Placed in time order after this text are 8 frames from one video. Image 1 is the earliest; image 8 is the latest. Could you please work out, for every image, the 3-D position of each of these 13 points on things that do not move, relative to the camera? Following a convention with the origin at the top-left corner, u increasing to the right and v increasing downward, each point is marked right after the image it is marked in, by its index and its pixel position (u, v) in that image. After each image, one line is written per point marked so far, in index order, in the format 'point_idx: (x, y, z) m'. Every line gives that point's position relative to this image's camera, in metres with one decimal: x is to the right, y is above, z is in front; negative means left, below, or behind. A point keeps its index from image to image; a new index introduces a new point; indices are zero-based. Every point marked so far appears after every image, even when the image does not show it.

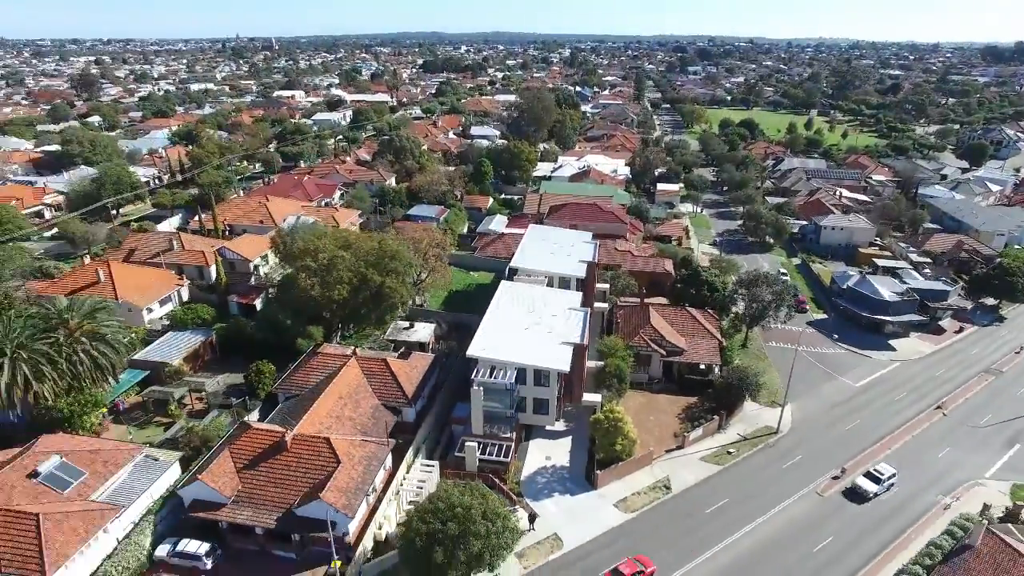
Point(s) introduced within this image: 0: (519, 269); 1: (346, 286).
0: (+0.2, +0.5, +17.7) m
1: (-3.4, +0.1, +14.3) m
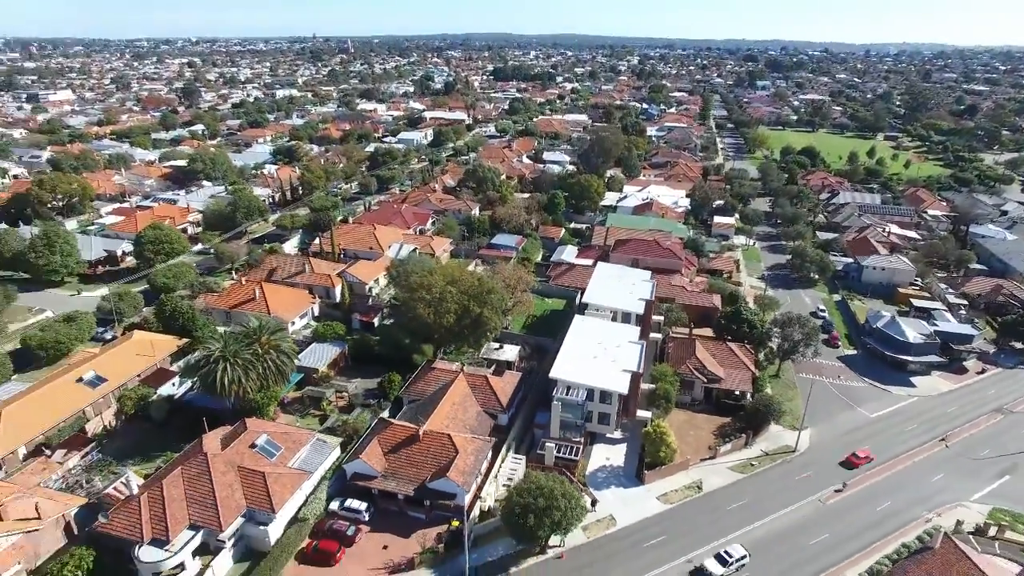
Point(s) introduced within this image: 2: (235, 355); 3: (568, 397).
0: (+2.4, -0.5, +21.5) m
1: (-1.5, -0.7, +18.5) m
2: (-6.3, -1.6, +15.9) m
3: (+1.3, -2.6, +16.6) m
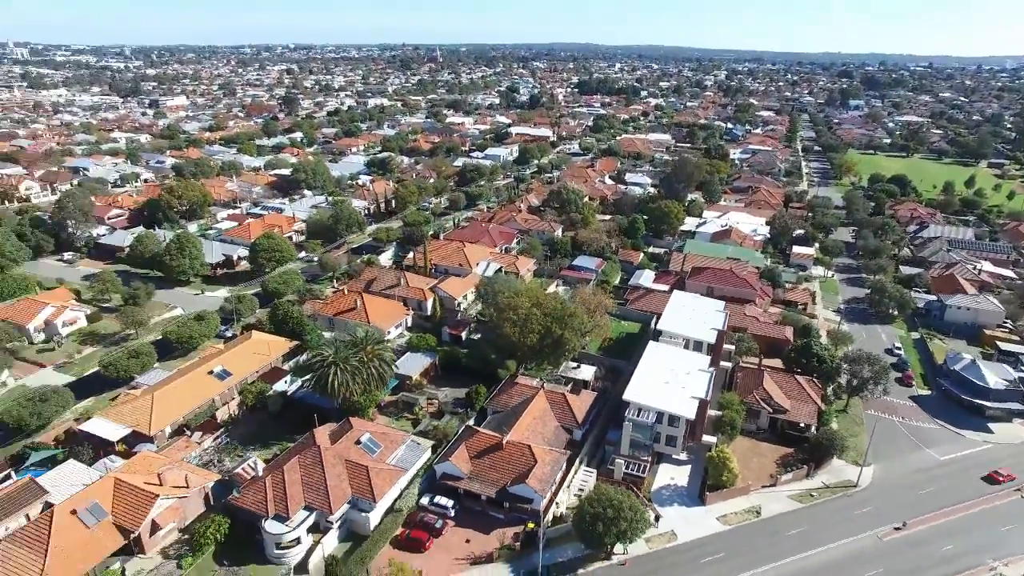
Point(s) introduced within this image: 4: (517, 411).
0: (+4.9, -1.4, +22.8) m
1: (+0.7, -1.3, +20.2) m
2: (-4.3, -1.9, +18.1) m
3: (+3.2, -3.3, +18.0) m
4: (+0.1, -3.2, +18.5) m
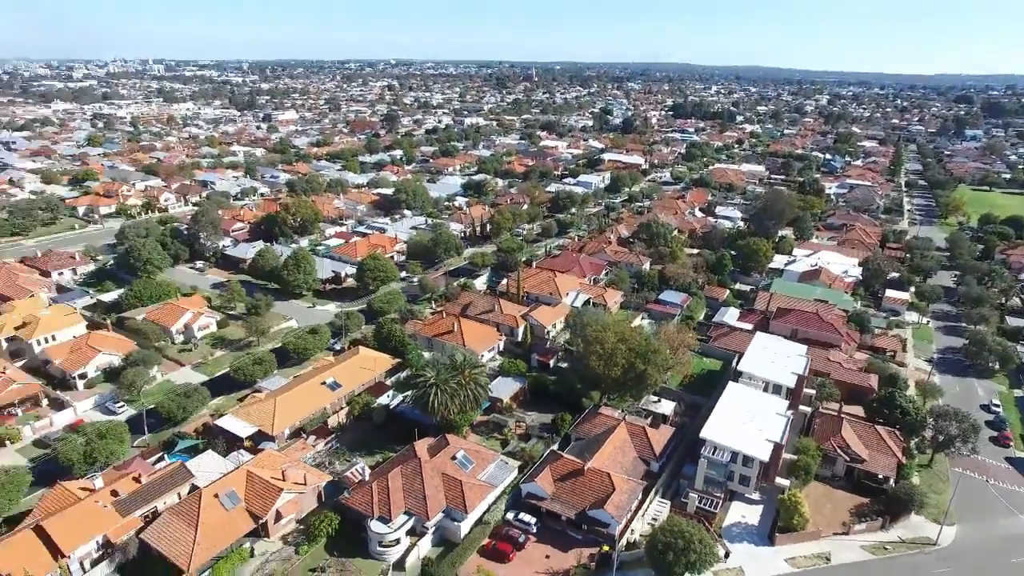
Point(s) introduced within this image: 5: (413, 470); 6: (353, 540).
0: (+7.8, -2.8, +23.6) m
1: (+3.3, -2.4, +21.5) m
2: (-2.0, -2.7, +20.0) m
3: (+5.4, -4.5, +19.0) m
4: (+2.4, -4.3, +19.8) m
5: (-2.5, -4.6, +17.6) m
6: (-3.8, -6.0, +16.8) m
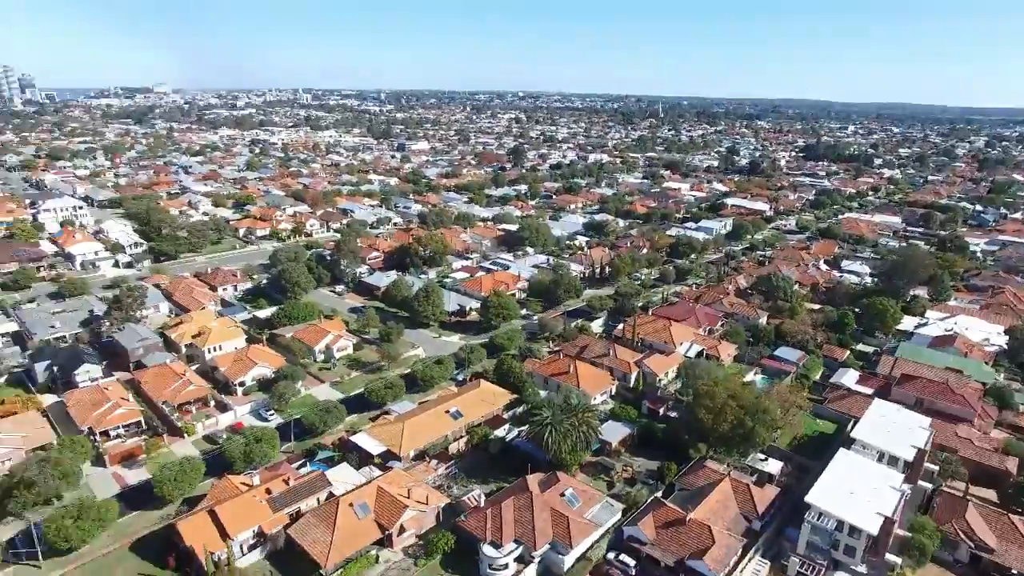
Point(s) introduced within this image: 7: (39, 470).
0: (+11.5, -5.0, +23.4) m
1: (+6.8, -4.3, +22.1) m
2: (+1.4, -4.1, +21.5) m
3: (+8.4, -6.4, +19.2) m
4: (+5.5, -6.0, +20.5) m
5: (+0.3, -5.8, +19.1) m
6: (-1.2, -7.1, +18.4) m
7: (-9.8, -3.4, +13.8) m
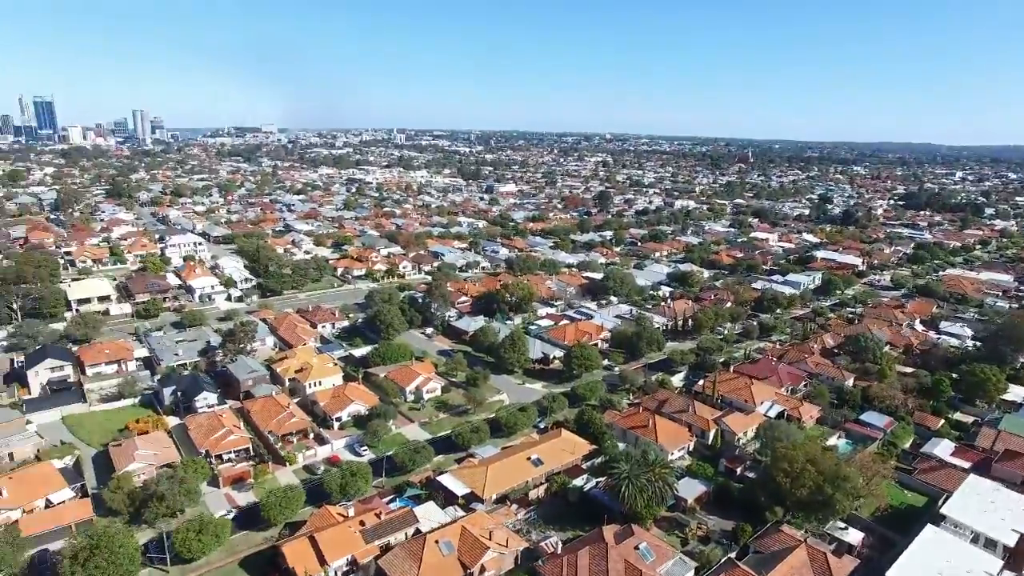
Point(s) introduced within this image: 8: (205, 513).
0: (+14.1, -7.4, +23.0) m
1: (+9.3, -6.4, +22.2) m
2: (+3.8, -6.0, +22.3) m
3: (+10.4, -8.3, +19.1) m
4: (+7.8, -7.9, +20.7) m
5: (+2.5, -7.5, +20.0) m
6: (+0.8, -8.7, +19.4) m
7: (-8.0, -4.5, +16.0) m
8: (-7.5, -5.4, +16.9) m
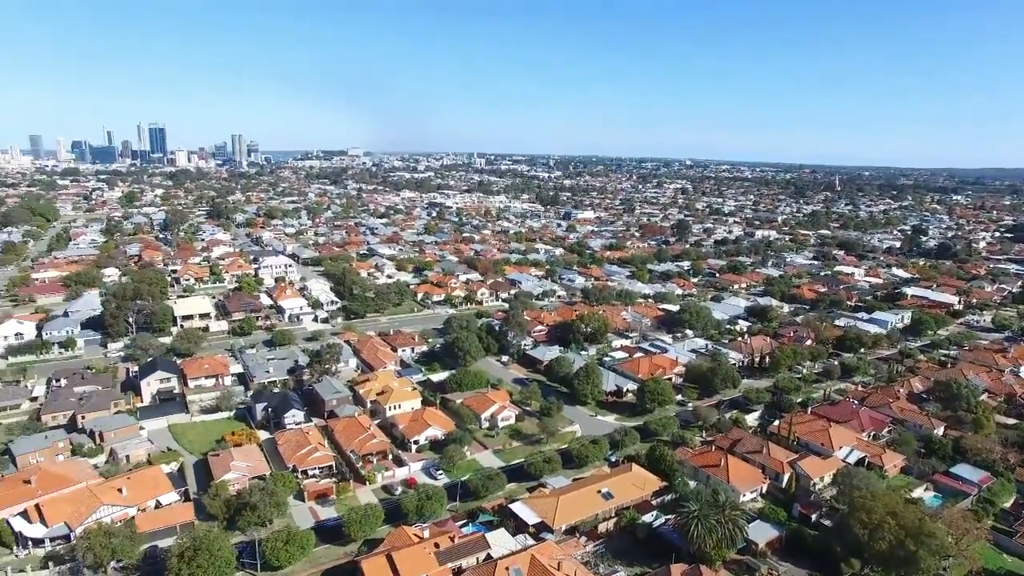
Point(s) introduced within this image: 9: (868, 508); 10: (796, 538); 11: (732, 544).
0: (+16.3, -9.0, +22.0) m
1: (+11.5, -7.8, +21.8) m
2: (+6.1, -7.3, +22.4) m
3: (+12.2, -9.7, +18.5) m
4: (+9.8, -9.3, +20.4) m
5: (+4.5, -8.7, +20.2) m
6: (+2.7, -9.9, +19.8) m
7: (-6.3, -5.2, +17.5) m
8: (-5.7, -6.2, +18.3) m
9: (+11.3, -7.0, +22.3) m
10: (+9.7, -8.7, +24.3) m
11: (+6.9, -8.1, +22.3) m
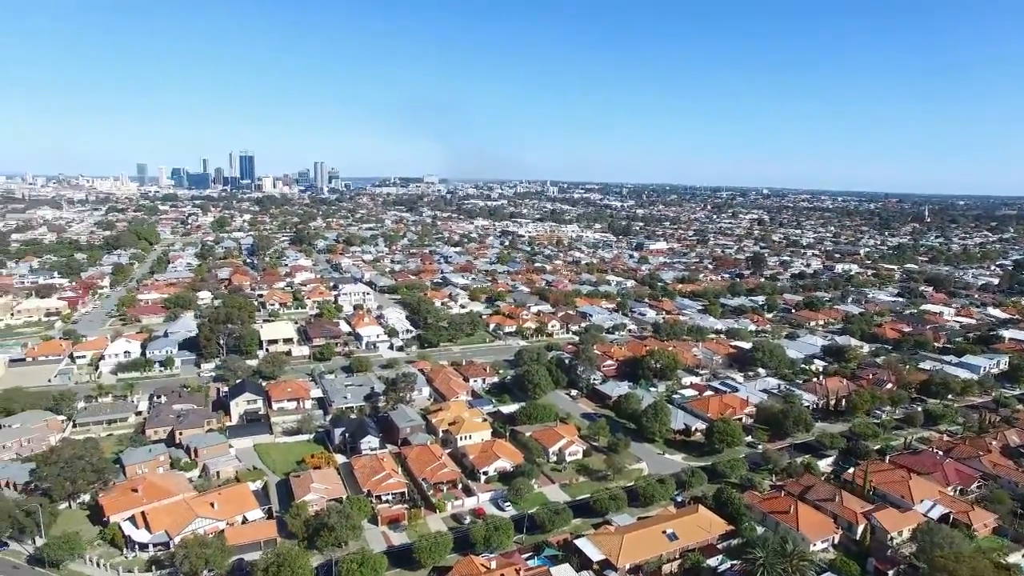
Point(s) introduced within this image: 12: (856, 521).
0: (+18.3, -10.7, +20.9) m
1: (+13.5, -9.4, +21.2) m
2: (+8.2, -8.8, +22.4) m
3: (+13.8, -11.2, +17.8) m
4: (+11.6, -10.8, +19.9) m
5: (+6.3, -10.1, +20.3) m
6: (+4.5, -11.2, +20.0) m
7: (-4.6, -6.3, +18.9) m
8: (-3.9, -7.3, +19.5) m
9: (+13.4, -8.6, +21.8) m
10: (+12.0, -10.3, +23.8) m
11: (+9.0, -9.6, +22.2) m
12: (+13.3, -9.1, +27.3) m
